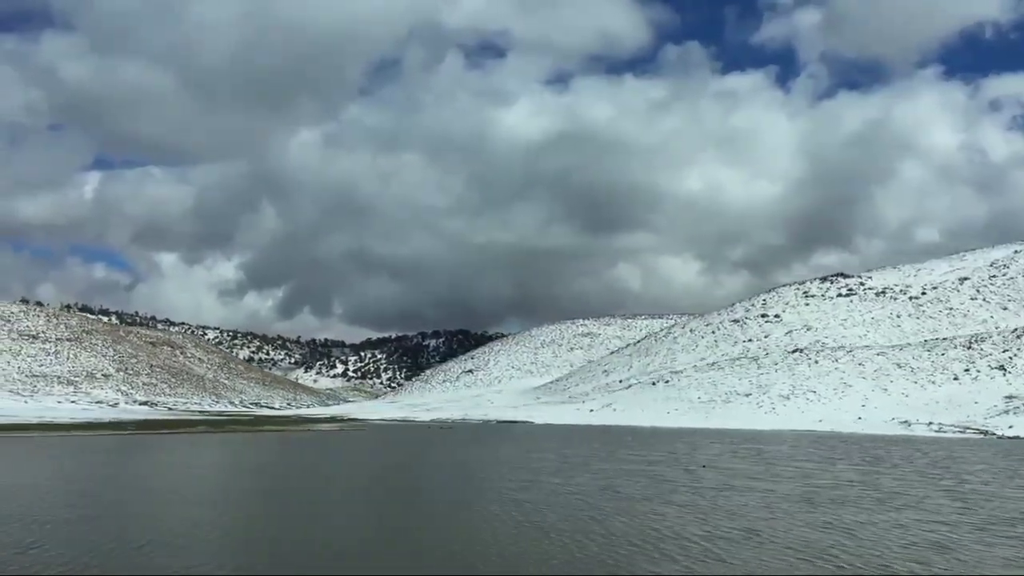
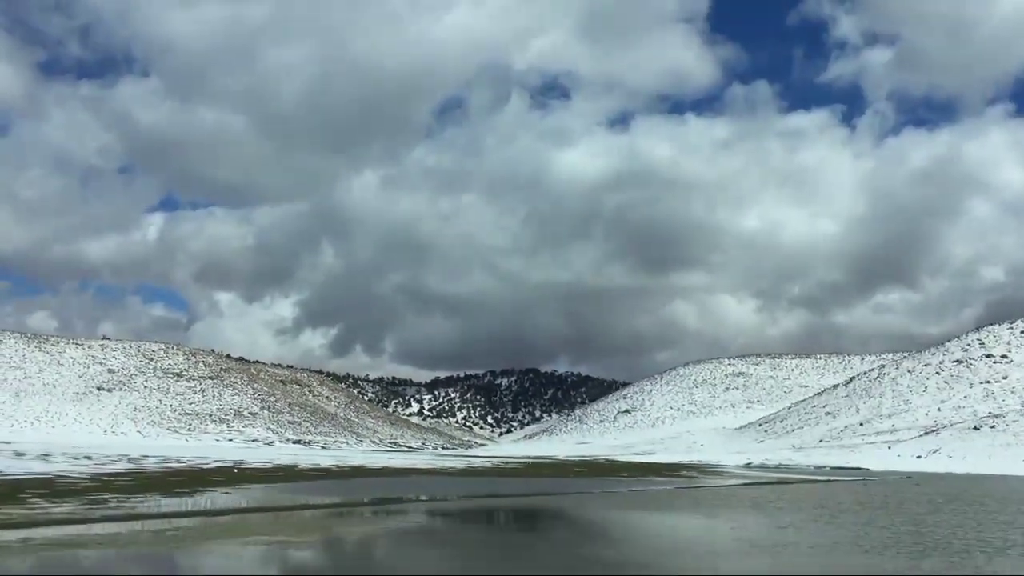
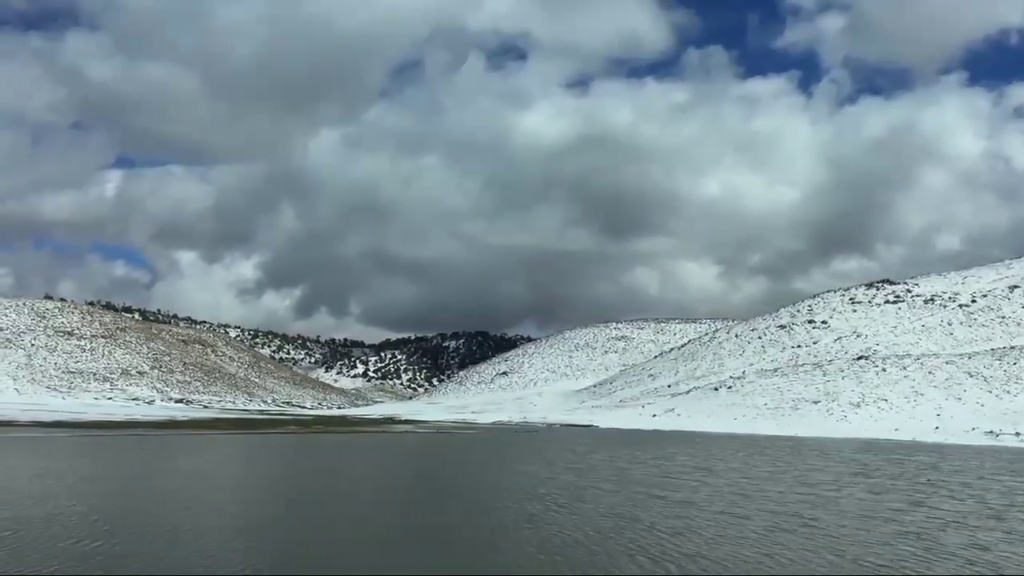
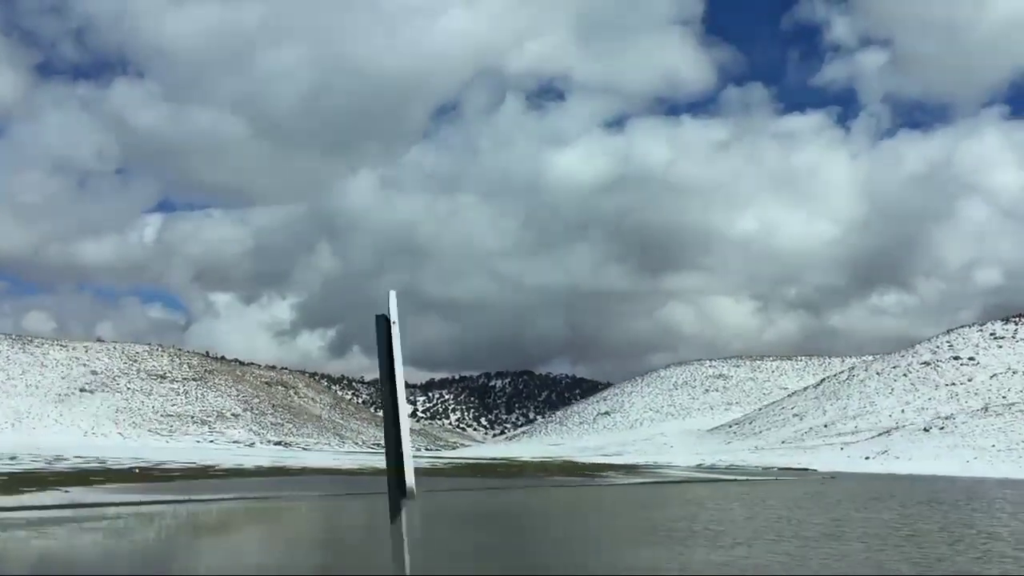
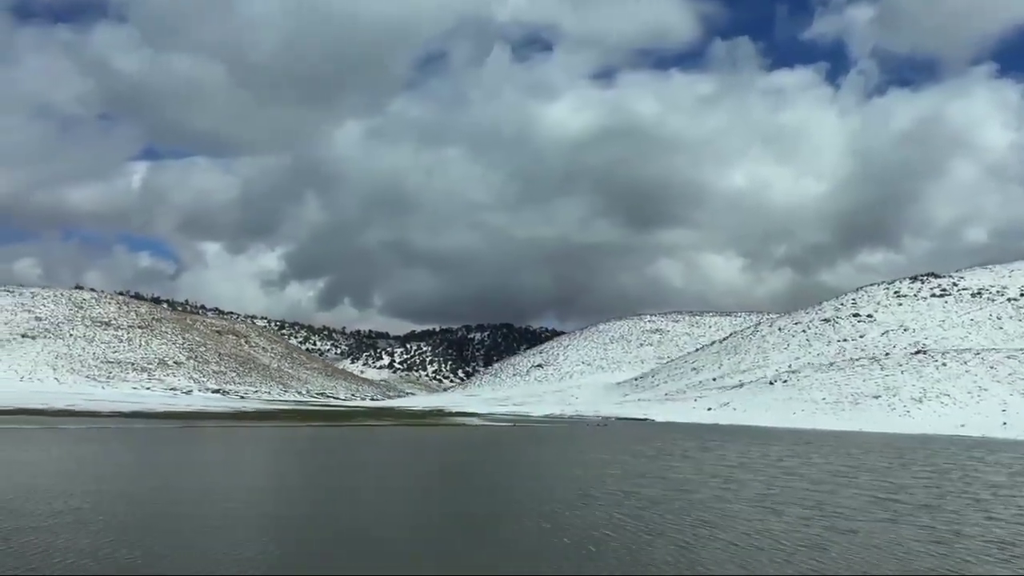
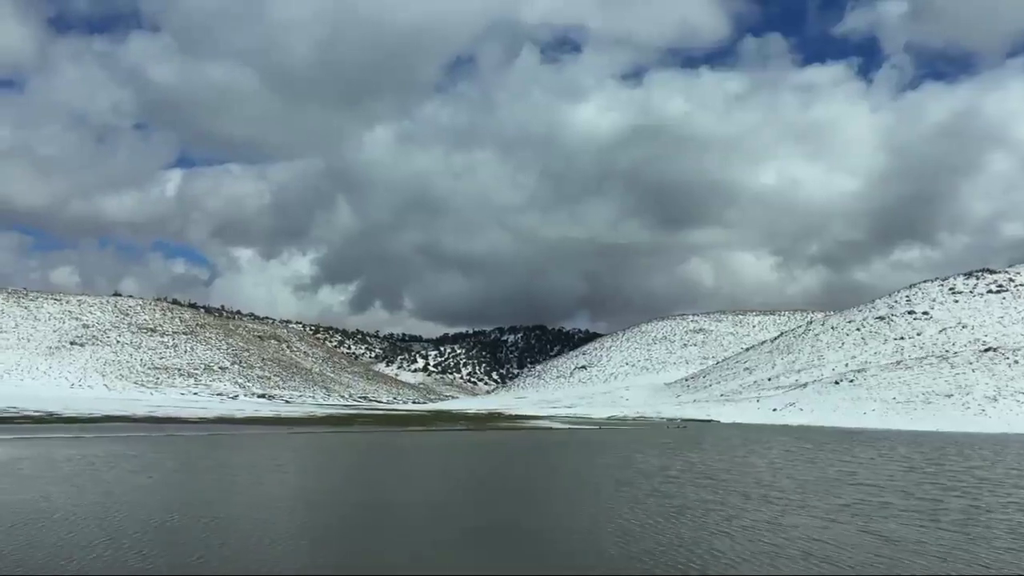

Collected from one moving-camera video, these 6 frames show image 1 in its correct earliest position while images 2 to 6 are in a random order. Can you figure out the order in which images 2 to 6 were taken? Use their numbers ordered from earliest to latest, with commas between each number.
3, 5, 6, 4, 2
